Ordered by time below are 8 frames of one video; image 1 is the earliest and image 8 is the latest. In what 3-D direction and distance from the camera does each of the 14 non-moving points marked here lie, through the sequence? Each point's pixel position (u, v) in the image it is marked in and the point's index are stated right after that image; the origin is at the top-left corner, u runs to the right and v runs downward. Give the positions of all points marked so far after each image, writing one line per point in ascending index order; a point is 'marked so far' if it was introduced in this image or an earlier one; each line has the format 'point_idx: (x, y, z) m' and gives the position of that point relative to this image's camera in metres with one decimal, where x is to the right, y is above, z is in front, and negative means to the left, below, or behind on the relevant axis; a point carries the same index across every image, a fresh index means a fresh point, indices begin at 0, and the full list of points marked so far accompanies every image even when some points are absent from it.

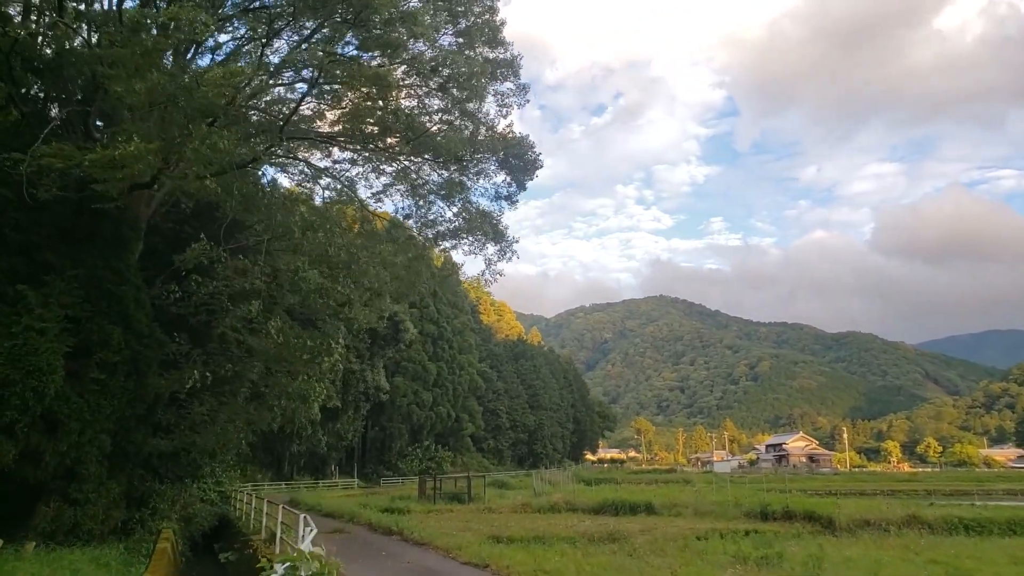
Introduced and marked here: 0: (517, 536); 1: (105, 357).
0: (+0.1, -4.1, +15.5) m
1: (-5.3, -0.9, +12.3) m
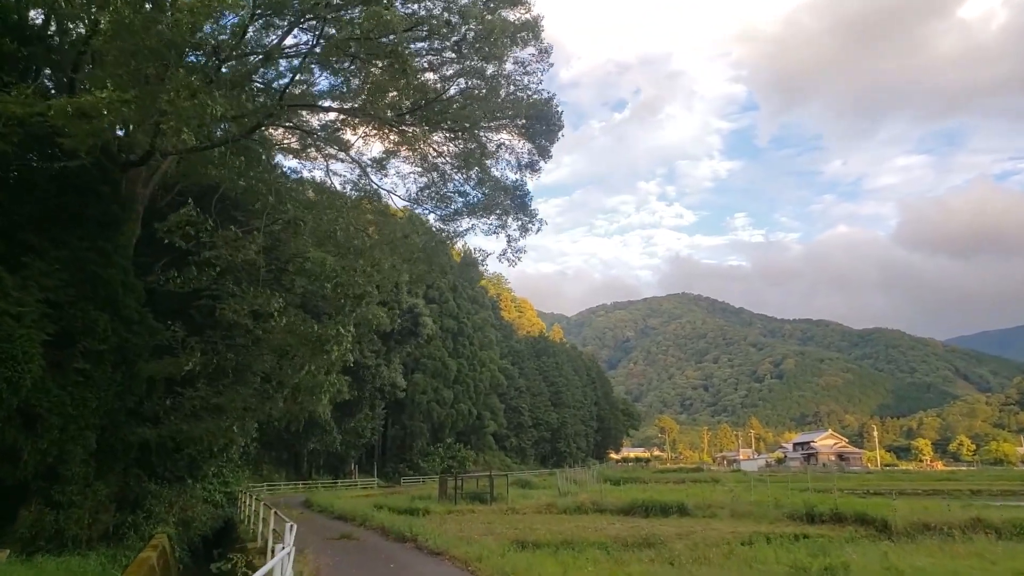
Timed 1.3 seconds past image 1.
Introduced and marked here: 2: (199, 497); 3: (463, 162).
0: (+0.5, -3.9, +14.3) m
1: (-5.0, -0.7, +11.1) m
2: (-5.2, -3.5, +15.7) m
3: (-0.7, +1.9, +13.7) m
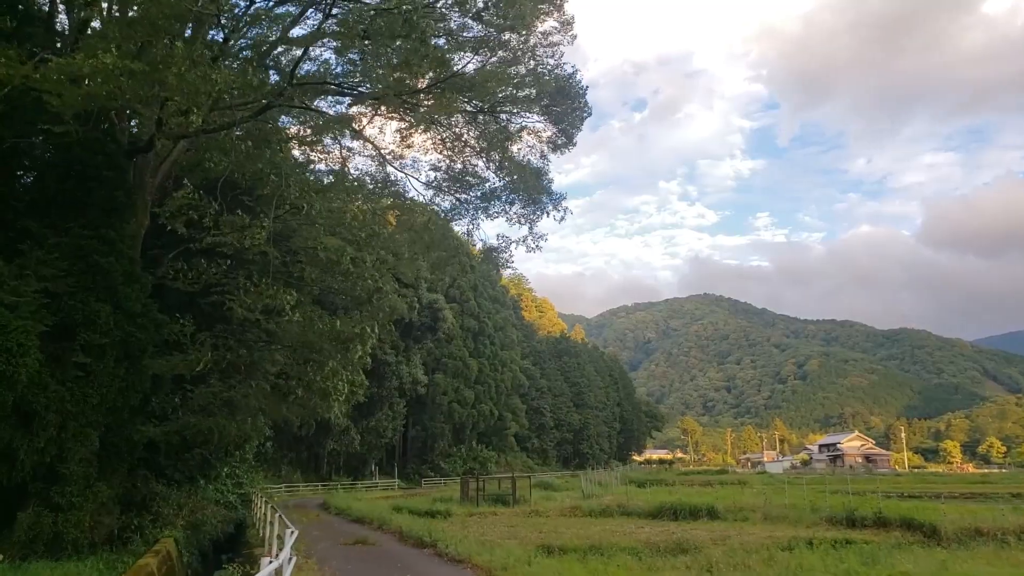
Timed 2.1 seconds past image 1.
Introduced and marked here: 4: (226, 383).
0: (+0.8, -3.7, +13.6) m
1: (-4.7, -0.6, +10.5) m
2: (-4.8, -3.4, +15.0) m
3: (-0.4, +2.0, +13.0) m
4: (-4.4, -1.4, +14.4) m
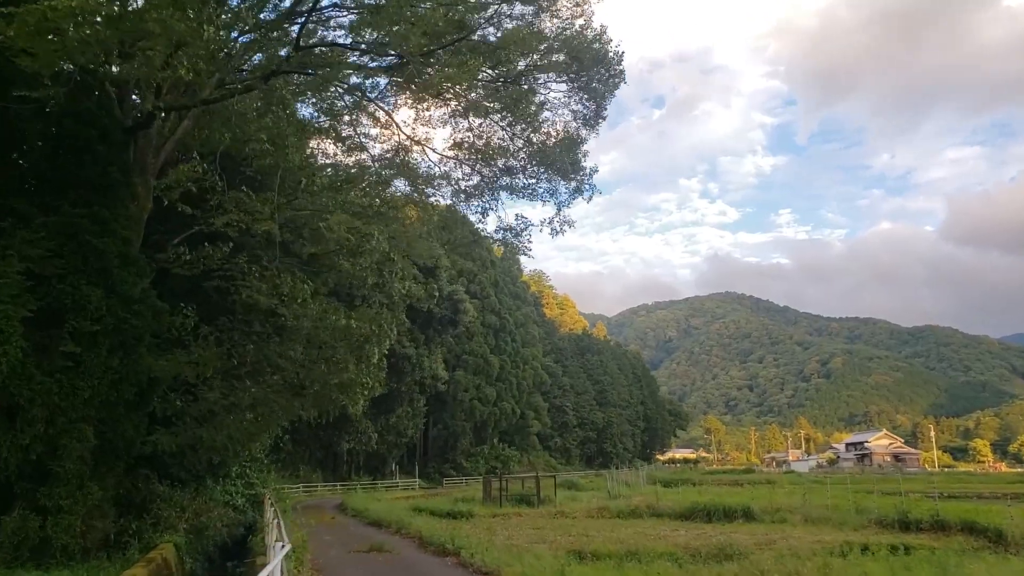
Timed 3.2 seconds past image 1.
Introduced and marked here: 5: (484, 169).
0: (+1.2, -3.5, +12.5) m
1: (-4.4, -0.4, +9.6) m
2: (-4.4, -3.2, +14.1) m
3: (0.0, +2.2, +12.0) m
4: (-4.0, -1.3, +13.5) m
5: (-0.3, +1.7, +13.1) m
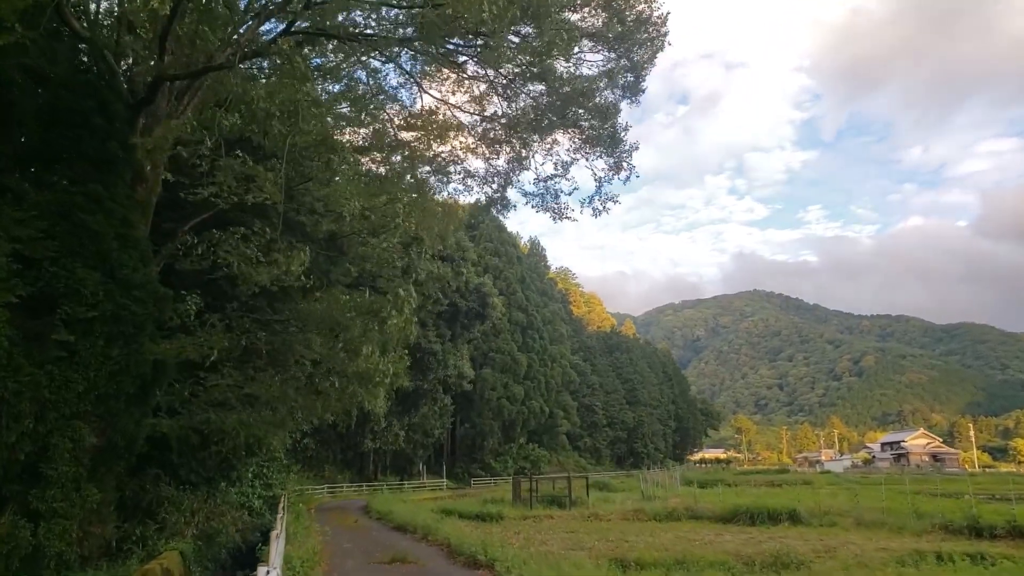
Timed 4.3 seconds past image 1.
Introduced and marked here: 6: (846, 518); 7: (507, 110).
0: (+1.7, -3.3, +11.5) m
1: (-4.1, -0.2, +8.7) m
2: (-3.9, -3.1, +13.2) m
3: (+0.4, +2.4, +11.0) m
4: (-3.6, -1.1, +12.6) m
5: (+0.1, +1.9, +12.1) m
6: (+6.8, -4.7, +19.0) m
7: (-0.1, +2.2, +11.8) m
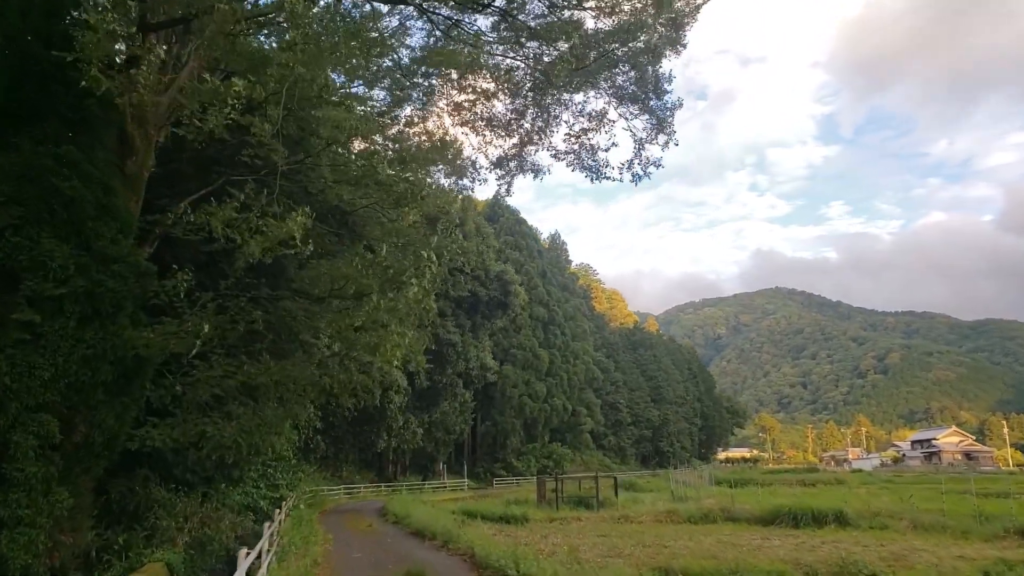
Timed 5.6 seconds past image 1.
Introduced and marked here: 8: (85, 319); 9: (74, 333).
0: (+2.0, -3.1, +10.2) m
1: (-3.8, 0.0, +7.6) m
2: (-3.6, -2.8, +12.1) m
3: (+0.6, +2.6, +9.7) m
4: (-3.2, -0.9, +11.5) m
5: (+0.4, +2.1, +10.8) m
6: (+7.3, -4.4, +17.6) m
7: (+0.2, +2.5, +10.5) m
8: (-3.7, -0.3, +8.1) m
9: (-3.7, -0.4, +7.9) m
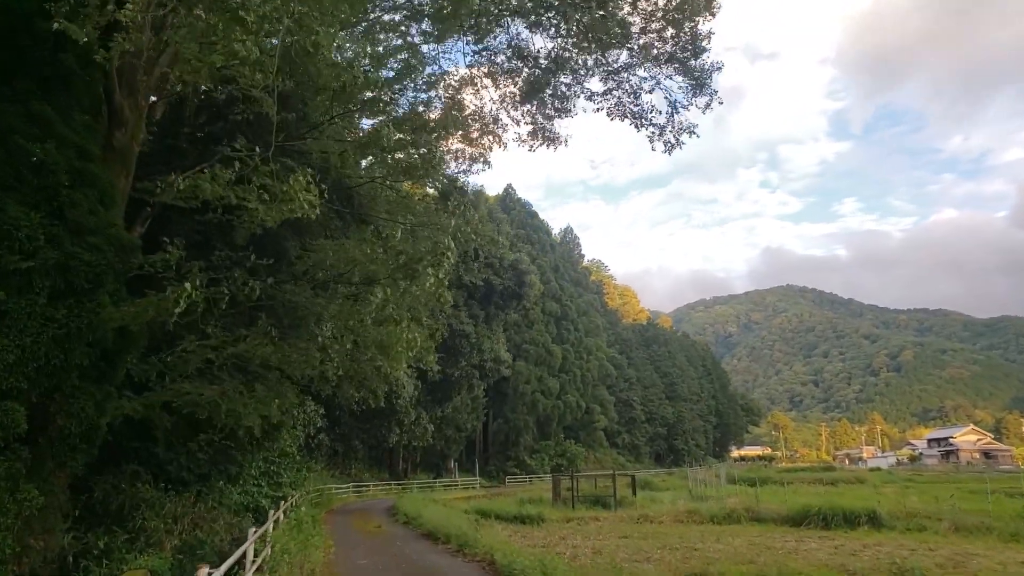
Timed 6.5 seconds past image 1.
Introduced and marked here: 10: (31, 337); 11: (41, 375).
0: (+2.2, -2.9, +9.3) m
1: (-3.6, +0.2, +6.7) m
2: (-3.3, -2.6, +11.2) m
3: (+0.8, +2.8, +8.8) m
4: (-3.0, -0.7, +10.6) m
5: (+0.6, +2.4, +9.9) m
6: (+7.5, -4.1, +16.6) m
7: (+0.4, +2.7, +9.6) m
8: (-3.5, -0.1, +7.3) m
9: (-3.5, -0.2, +7.0) m
10: (-3.5, -0.4, +6.9) m
11: (-3.6, -0.7, +7.1) m
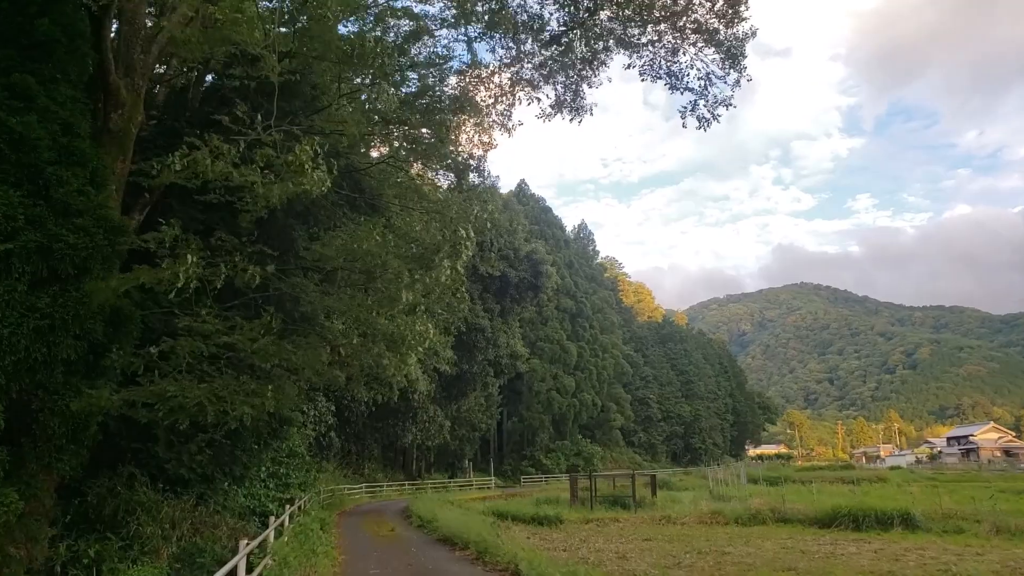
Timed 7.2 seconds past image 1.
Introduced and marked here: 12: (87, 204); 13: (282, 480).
0: (+2.4, -2.7, +8.6) m
1: (-3.5, +0.3, +6.1) m
2: (-3.1, -2.5, +10.6) m
3: (+1.0, +3.0, +8.1) m
4: (-2.8, -0.6, +10.0) m
5: (+0.8, +2.5, +9.2) m
6: (+7.8, -4.0, +15.9) m
7: (+0.6, +2.8, +9.0) m
8: (-3.3, 0.0, +6.7) m
9: (-3.3, -0.1, +6.4) m
10: (-3.4, -0.3, +6.3) m
11: (-3.4, -0.6, +6.5) m
12: (-3.2, +0.6, +7.1) m
13: (-3.2, -2.8, +13.2) m
